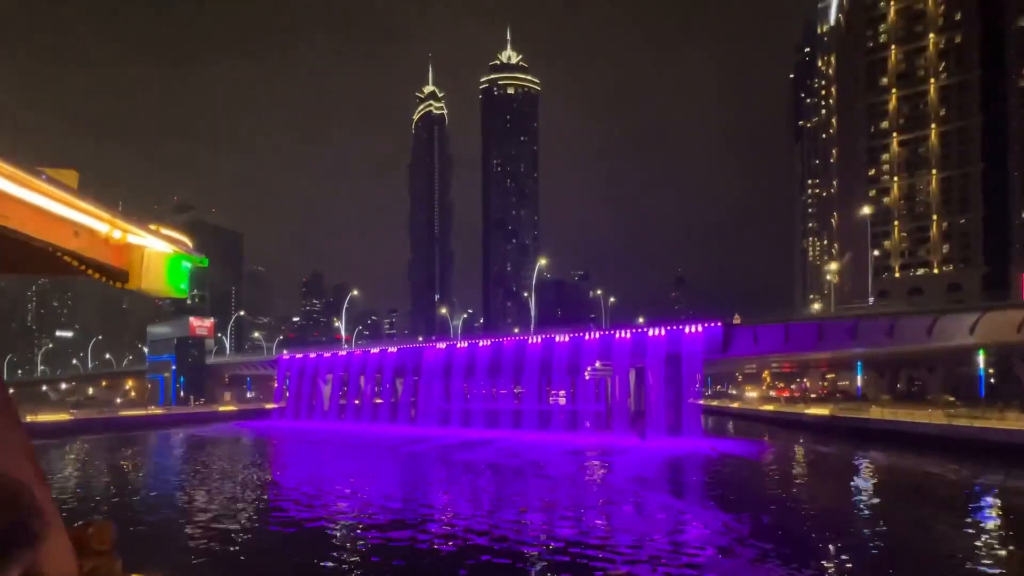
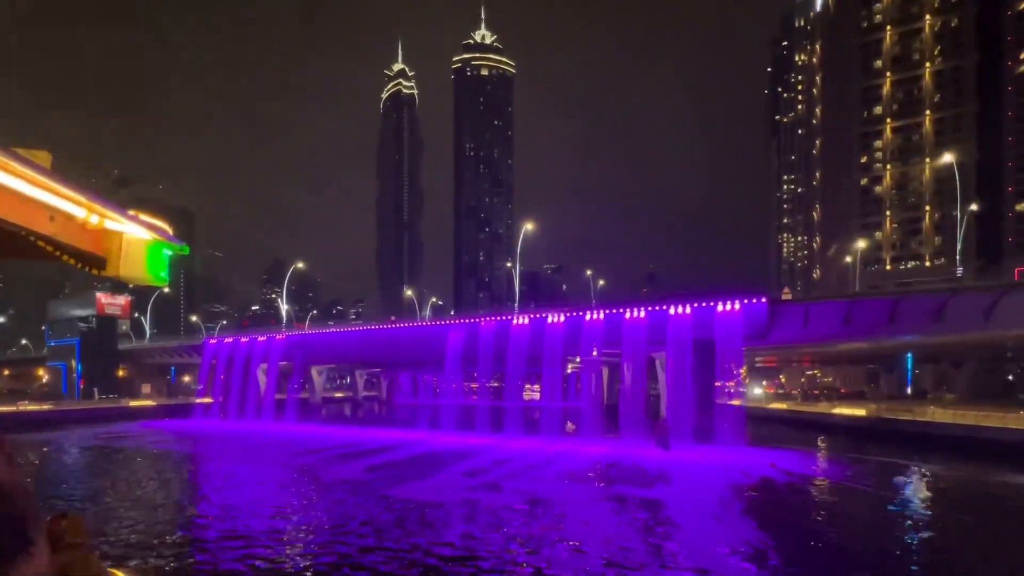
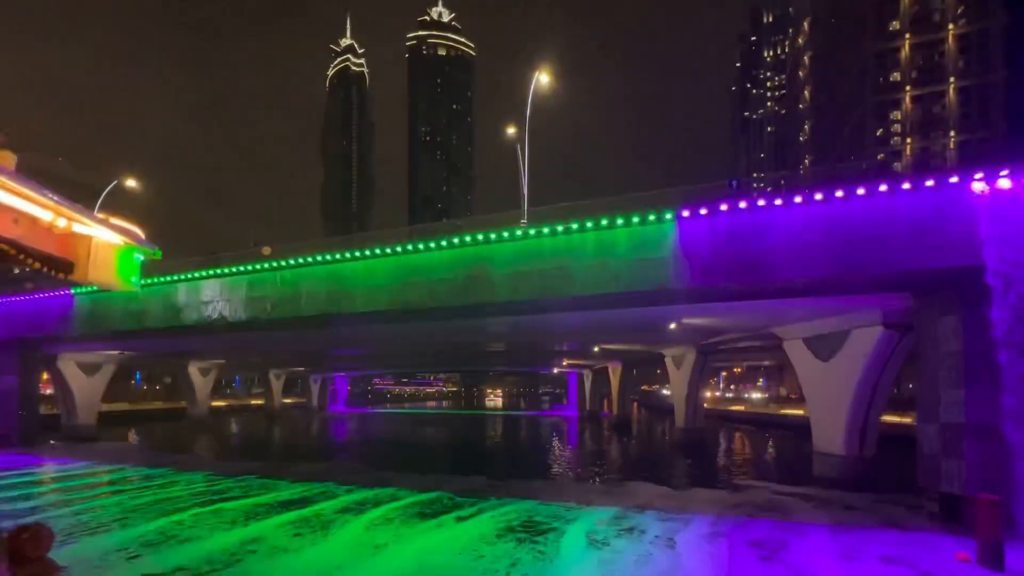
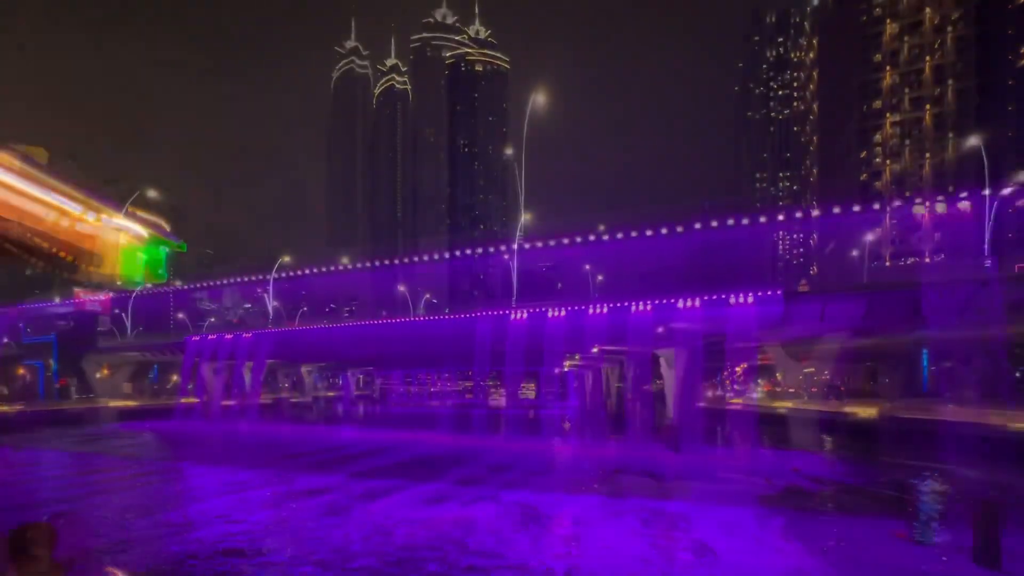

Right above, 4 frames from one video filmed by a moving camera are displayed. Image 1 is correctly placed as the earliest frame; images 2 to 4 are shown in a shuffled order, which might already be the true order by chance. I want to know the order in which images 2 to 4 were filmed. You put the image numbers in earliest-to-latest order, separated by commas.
2, 4, 3
